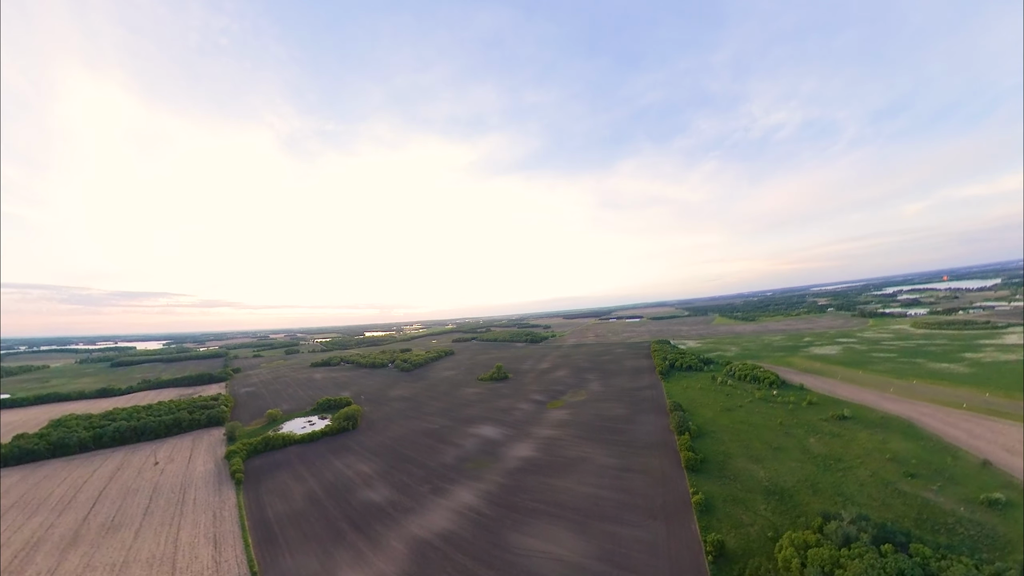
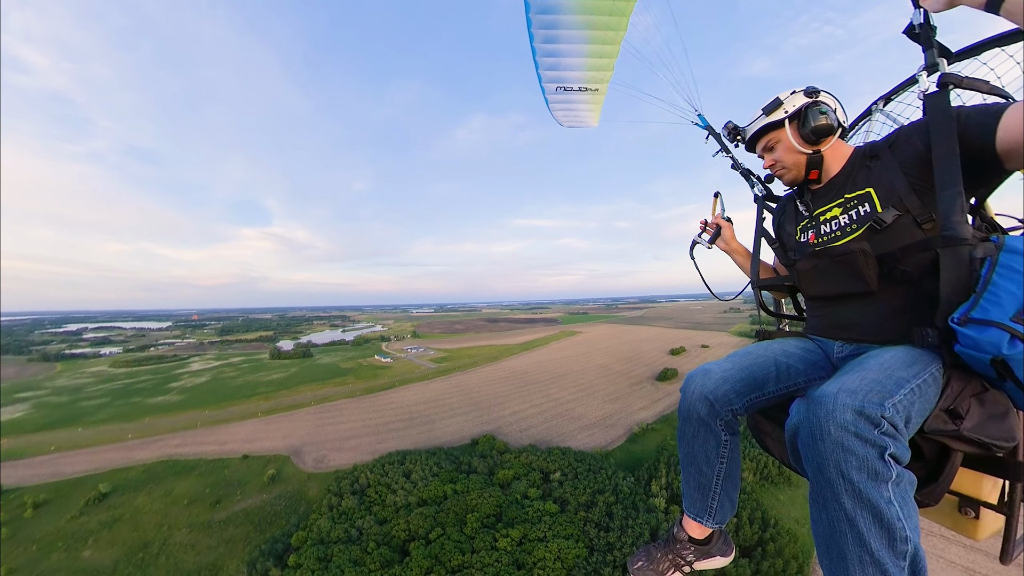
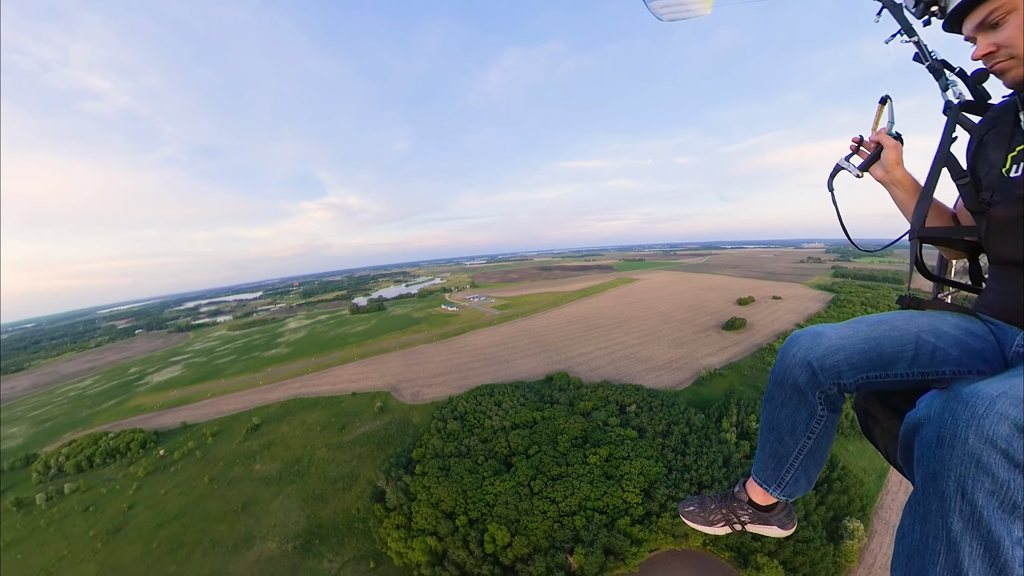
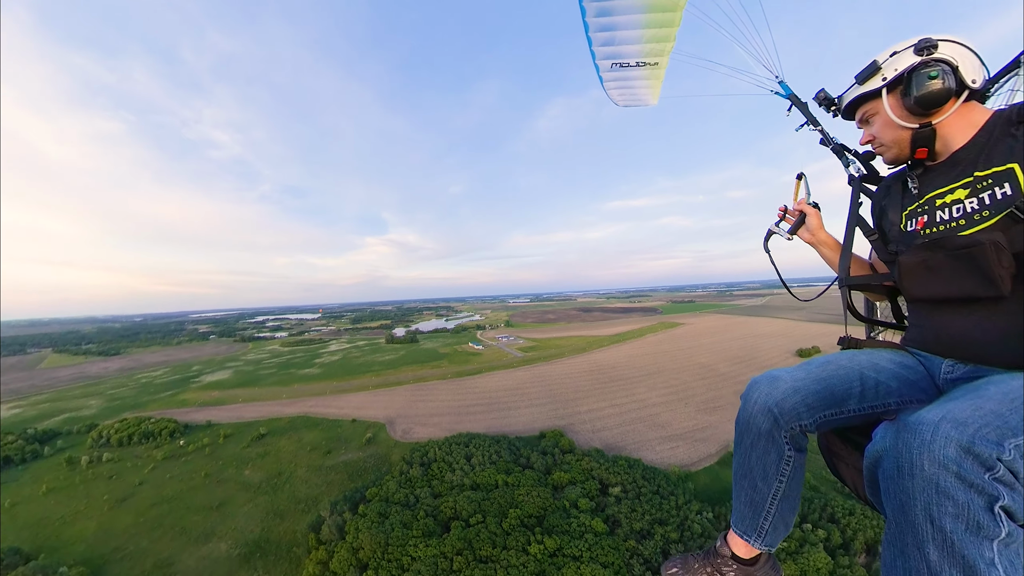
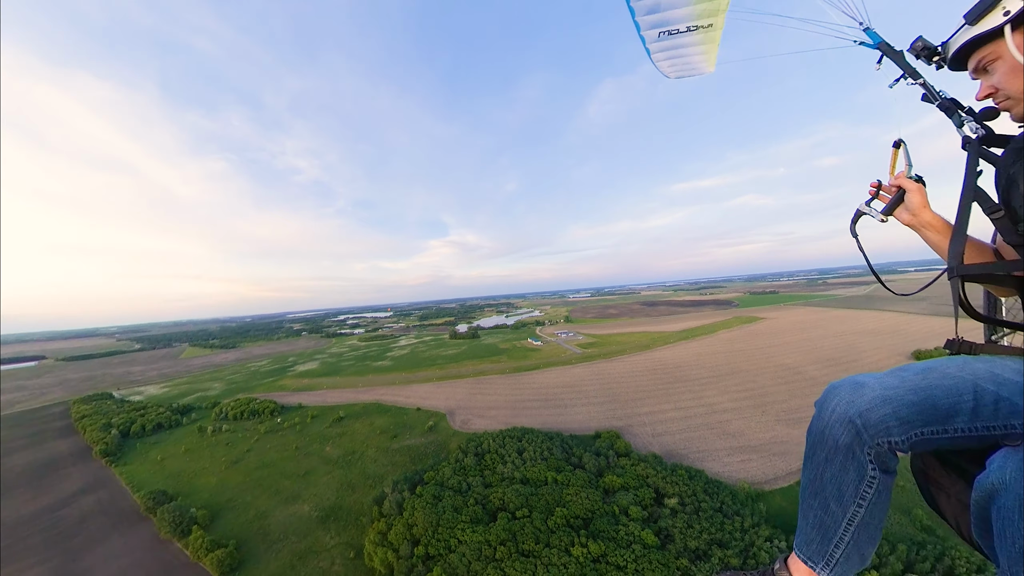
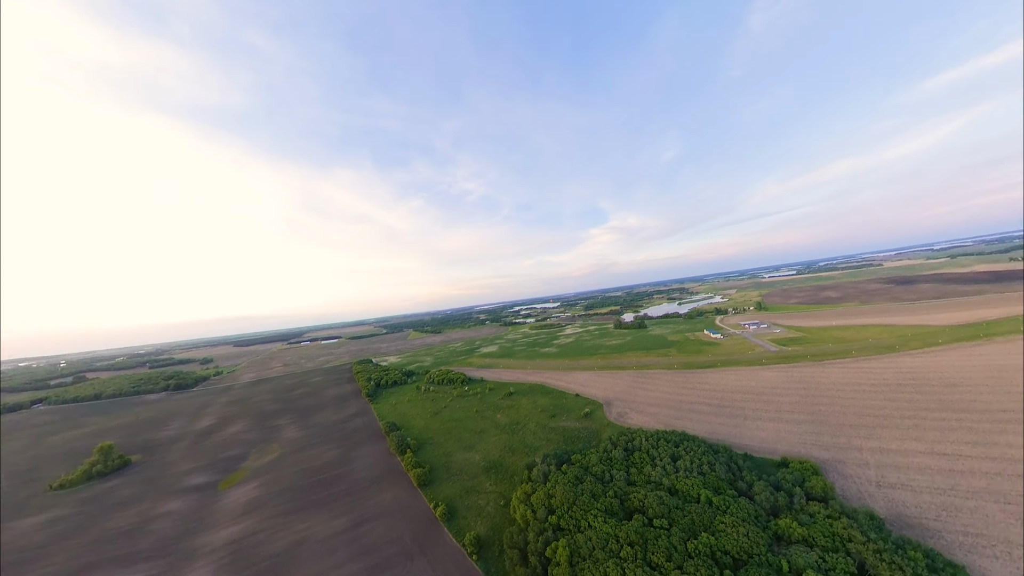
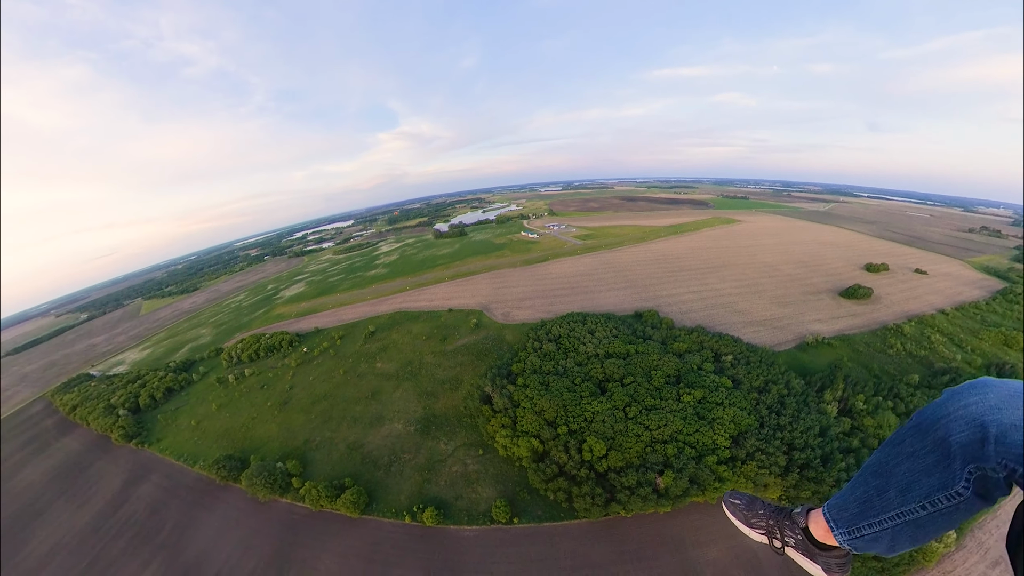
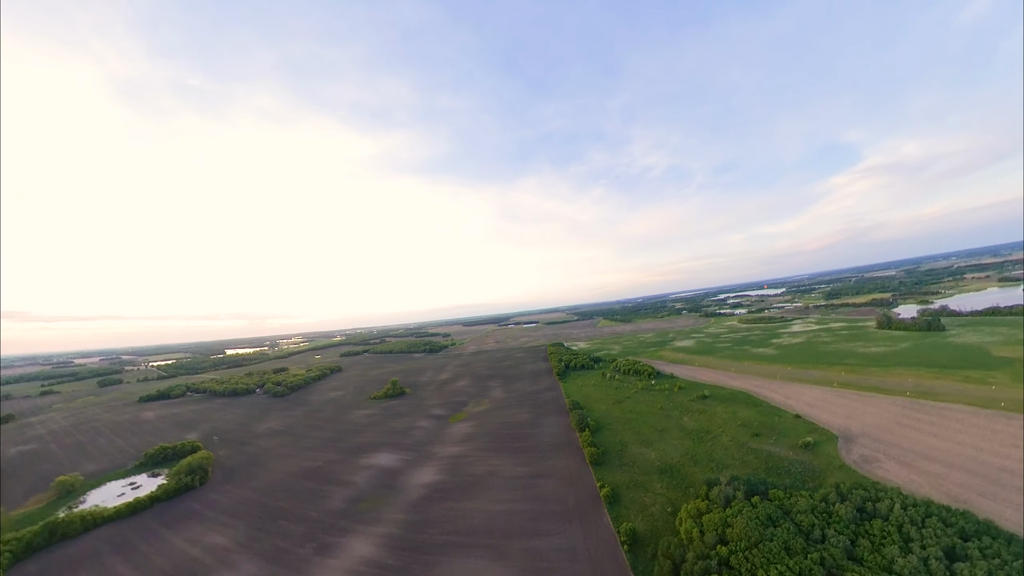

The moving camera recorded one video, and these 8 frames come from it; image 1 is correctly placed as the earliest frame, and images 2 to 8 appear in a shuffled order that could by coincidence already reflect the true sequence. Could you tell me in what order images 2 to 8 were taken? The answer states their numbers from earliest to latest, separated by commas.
8, 6, 5, 4, 2, 3, 7
